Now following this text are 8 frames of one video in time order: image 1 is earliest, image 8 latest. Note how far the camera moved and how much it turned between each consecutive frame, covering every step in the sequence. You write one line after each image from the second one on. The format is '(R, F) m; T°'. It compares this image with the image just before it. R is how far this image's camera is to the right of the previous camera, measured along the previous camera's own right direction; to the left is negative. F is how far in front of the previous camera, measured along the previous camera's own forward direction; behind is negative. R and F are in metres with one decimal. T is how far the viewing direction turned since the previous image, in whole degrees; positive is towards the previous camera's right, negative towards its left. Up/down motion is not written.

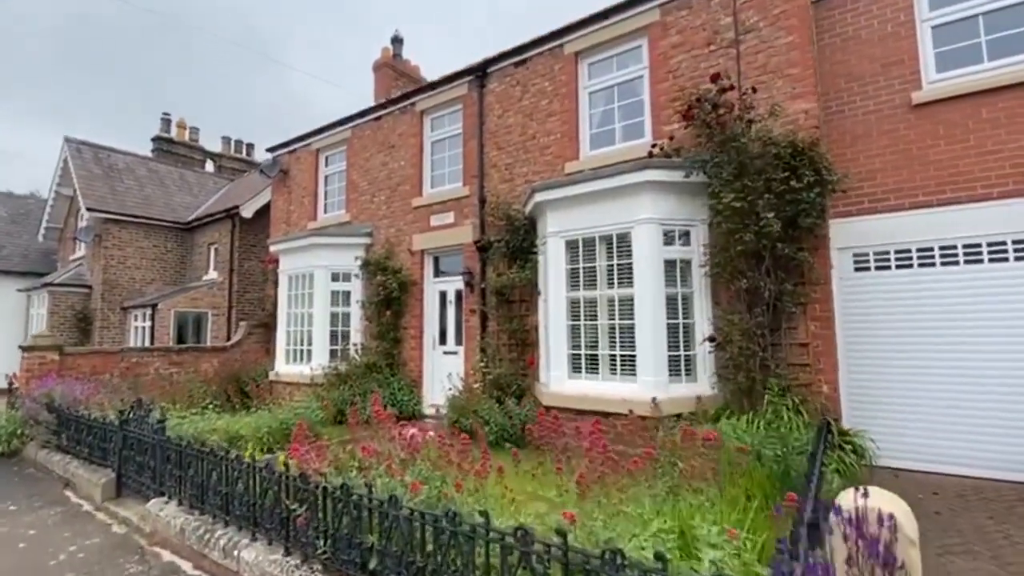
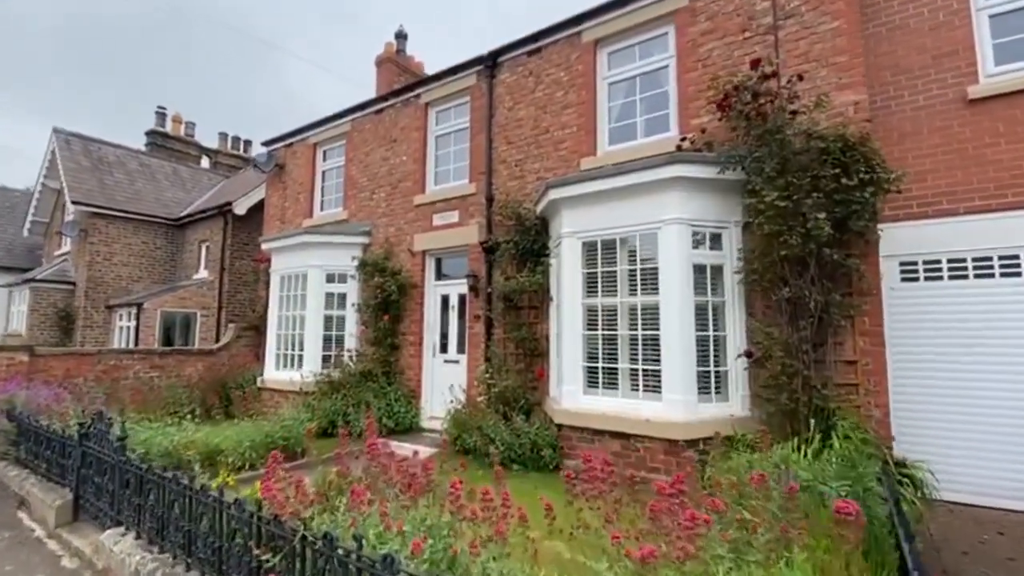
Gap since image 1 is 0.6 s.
(-0.2, +0.7) m; 0°
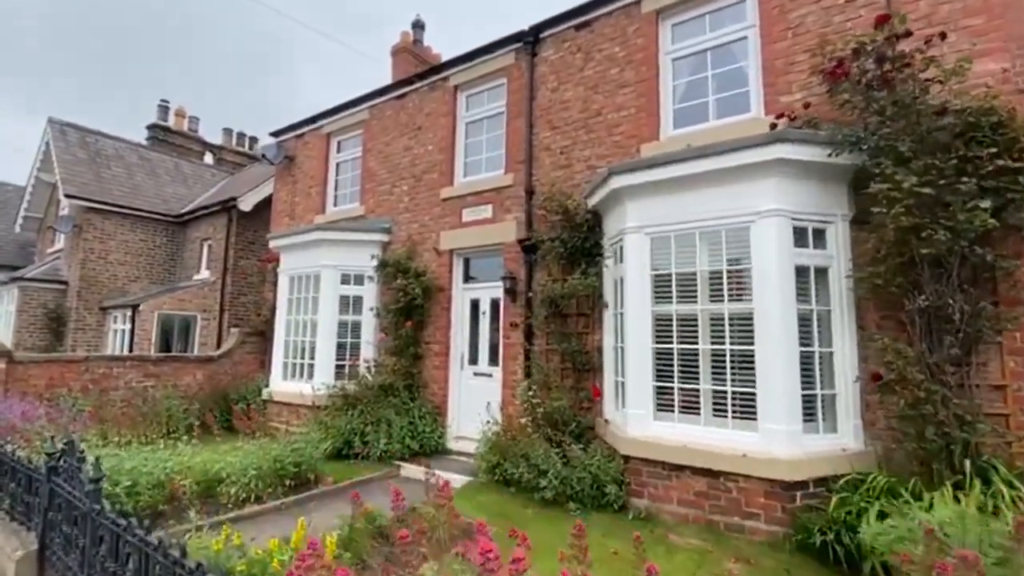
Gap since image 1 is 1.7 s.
(-0.7, +1.1) m; 0°
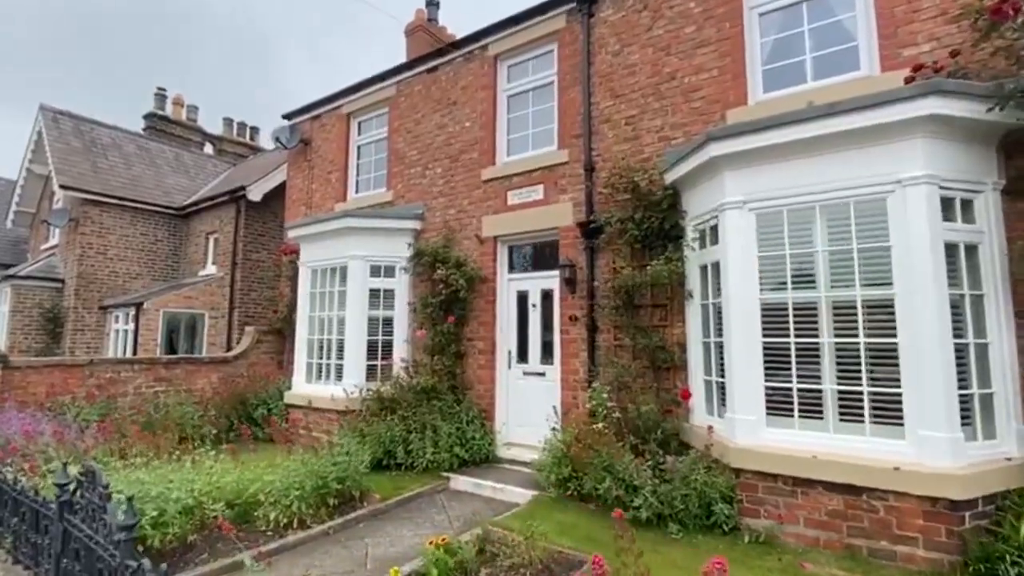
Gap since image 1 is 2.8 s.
(-1.0, +0.9) m; +1°
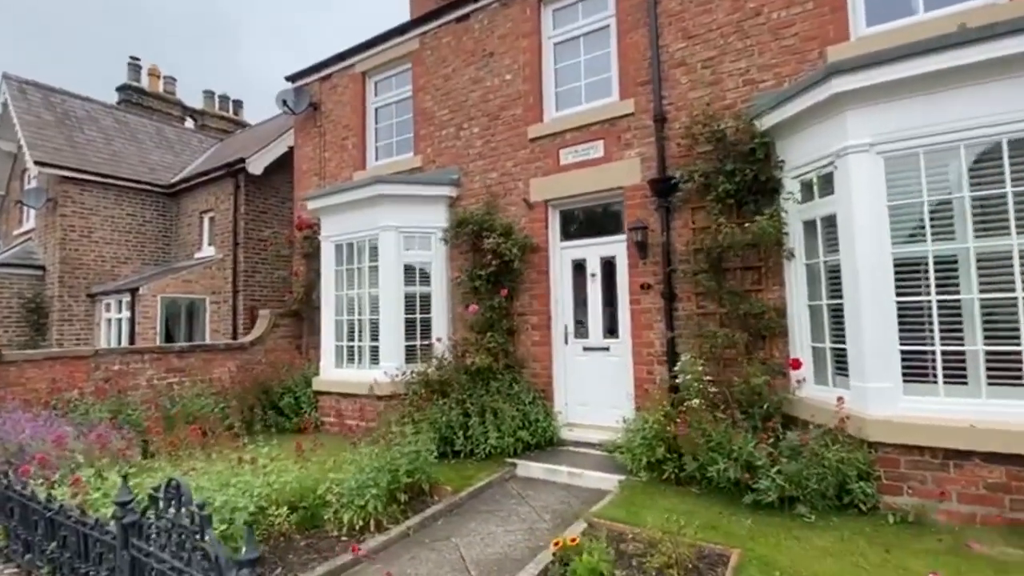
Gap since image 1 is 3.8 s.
(-1.2, +0.7) m; +2°
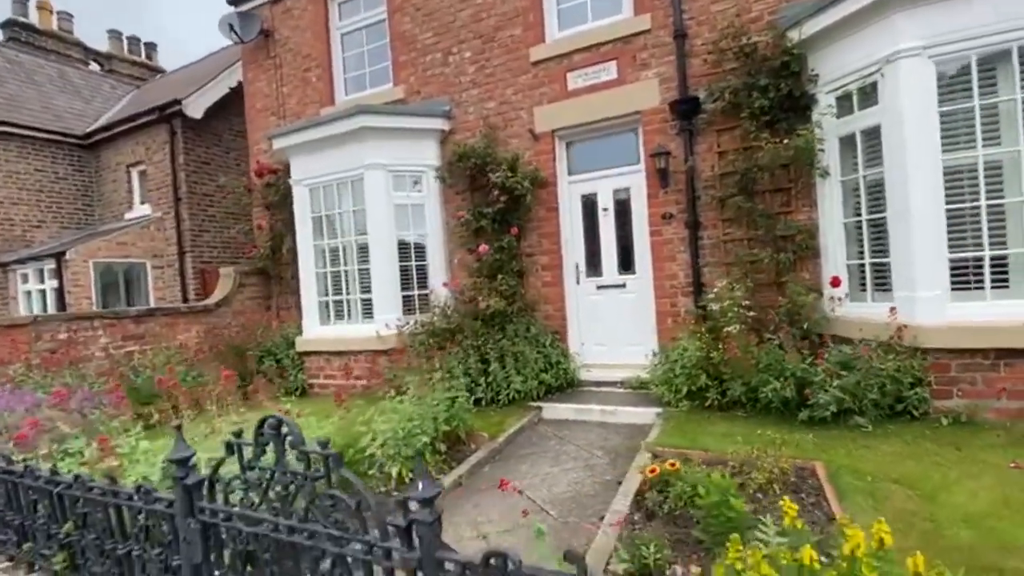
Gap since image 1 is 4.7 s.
(-1.0, +0.5) m; +7°
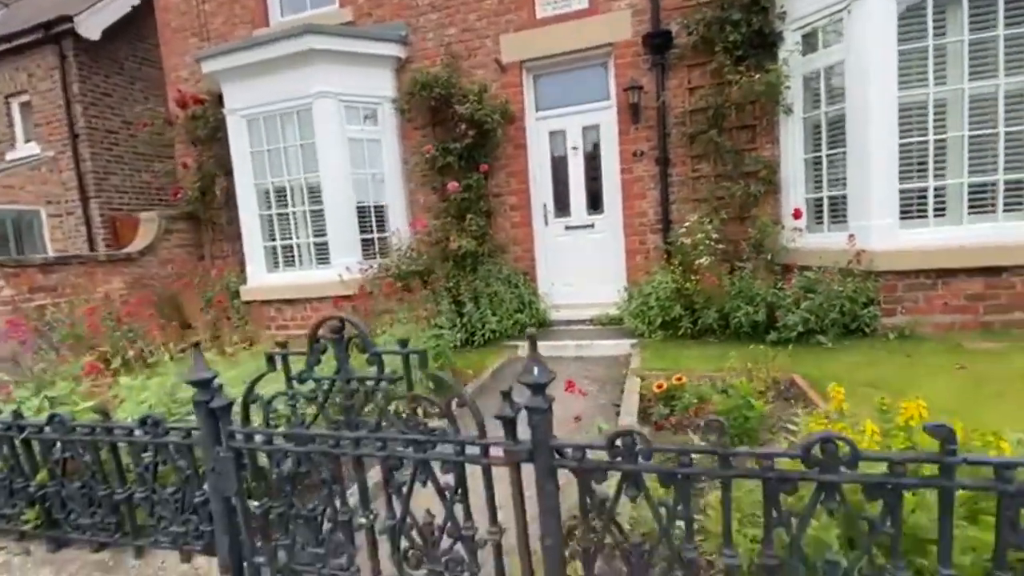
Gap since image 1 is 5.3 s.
(-0.6, +0.2) m; +8°
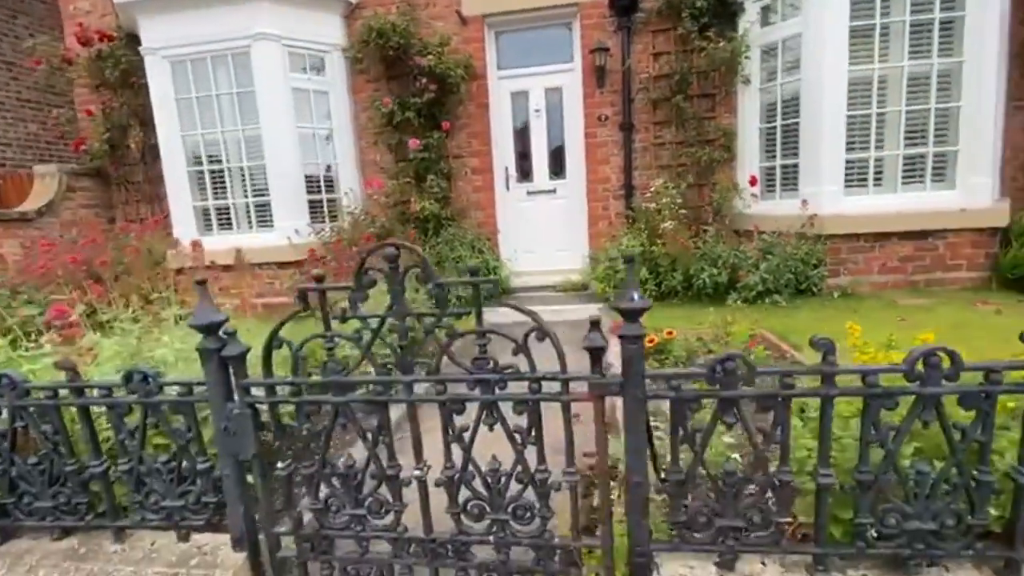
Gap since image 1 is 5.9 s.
(-0.5, +0.2) m; +8°
